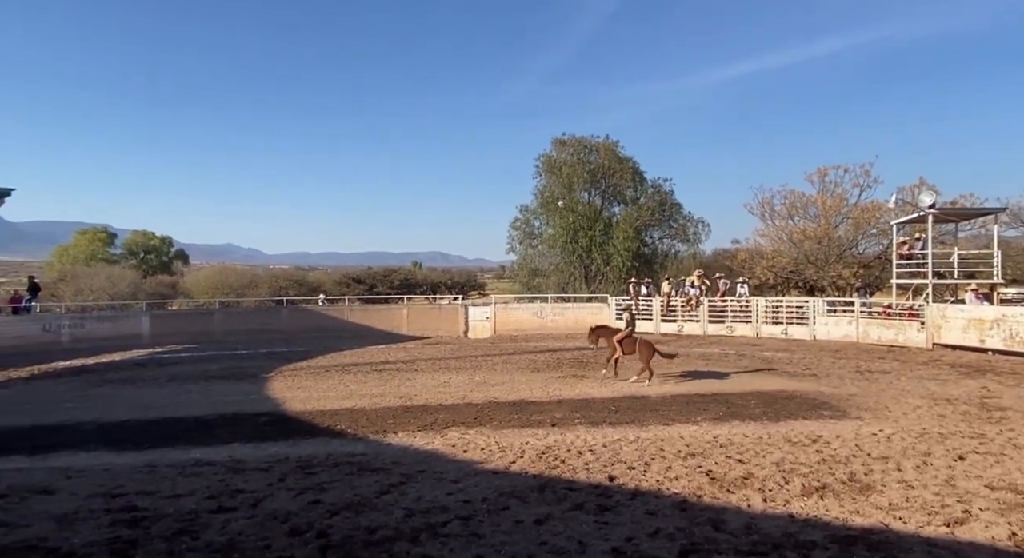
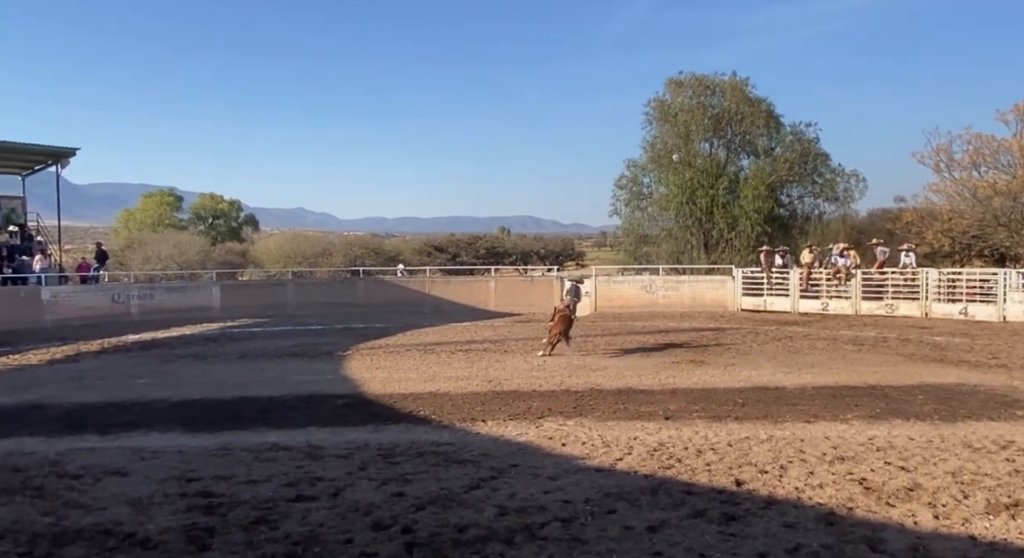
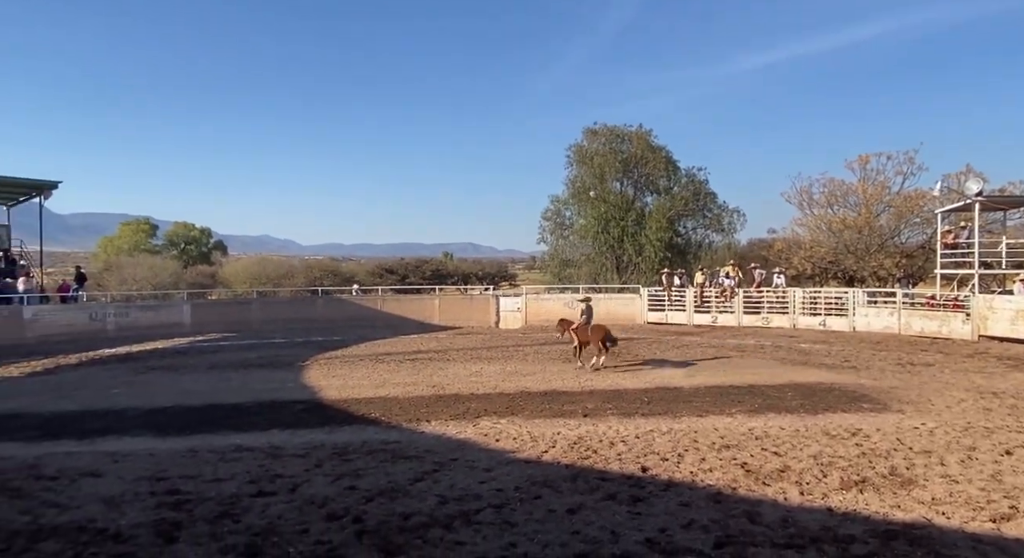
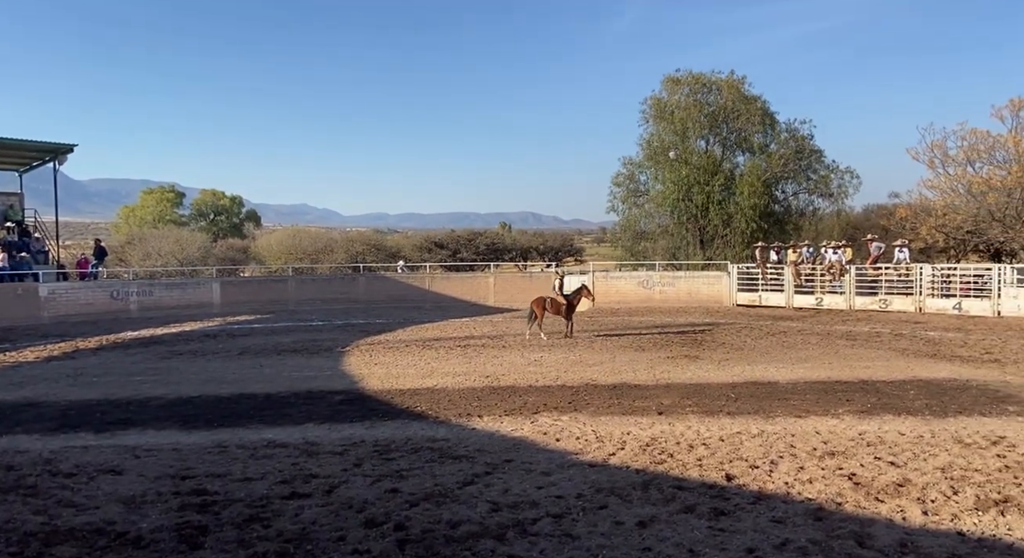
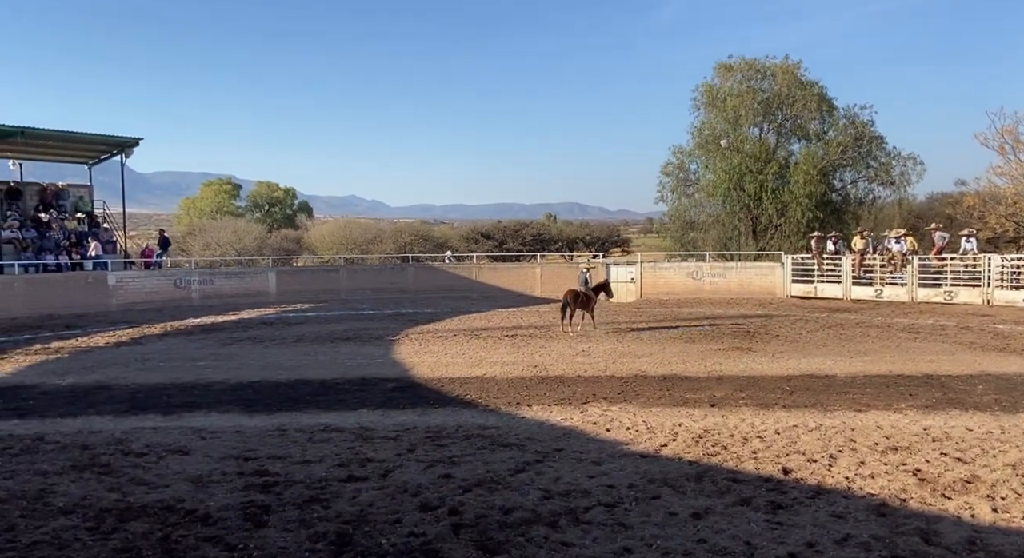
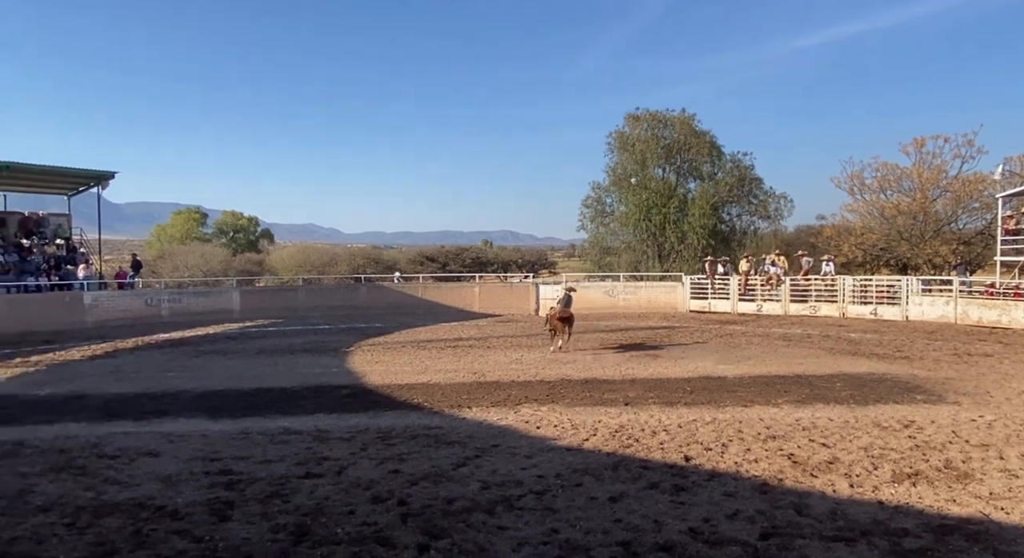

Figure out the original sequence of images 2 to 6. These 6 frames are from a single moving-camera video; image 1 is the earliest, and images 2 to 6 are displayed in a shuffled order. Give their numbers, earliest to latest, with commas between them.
3, 6, 2, 5, 4
